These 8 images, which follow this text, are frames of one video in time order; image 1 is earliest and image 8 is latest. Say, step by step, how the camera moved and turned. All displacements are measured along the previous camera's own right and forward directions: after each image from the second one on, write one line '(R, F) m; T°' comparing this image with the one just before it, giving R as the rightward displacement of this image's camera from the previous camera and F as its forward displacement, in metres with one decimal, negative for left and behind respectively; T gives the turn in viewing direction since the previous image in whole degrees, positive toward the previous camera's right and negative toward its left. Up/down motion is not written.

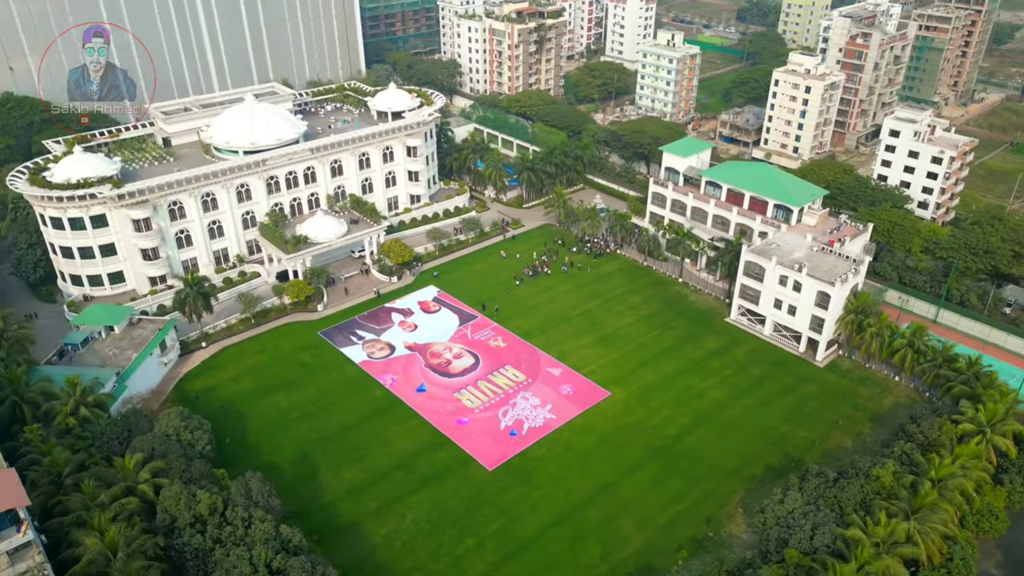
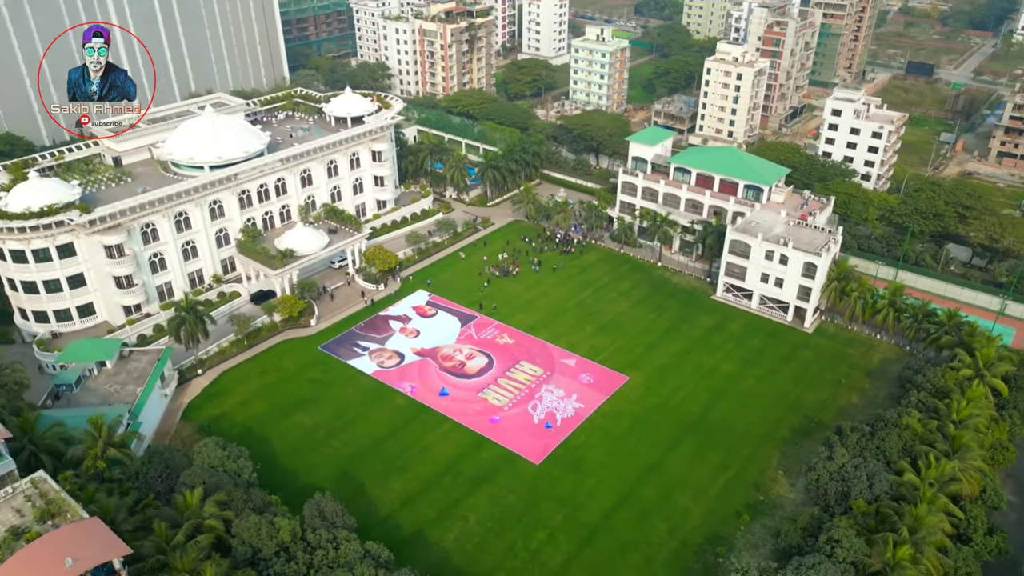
(-10.3, +0.3) m; +8°
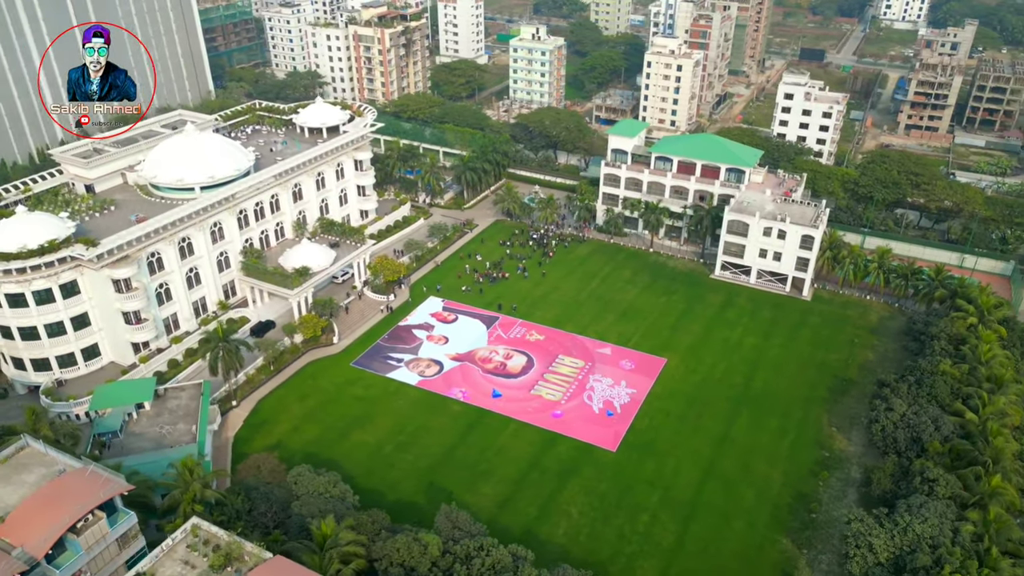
(-13.7, +0.5) m; +9°
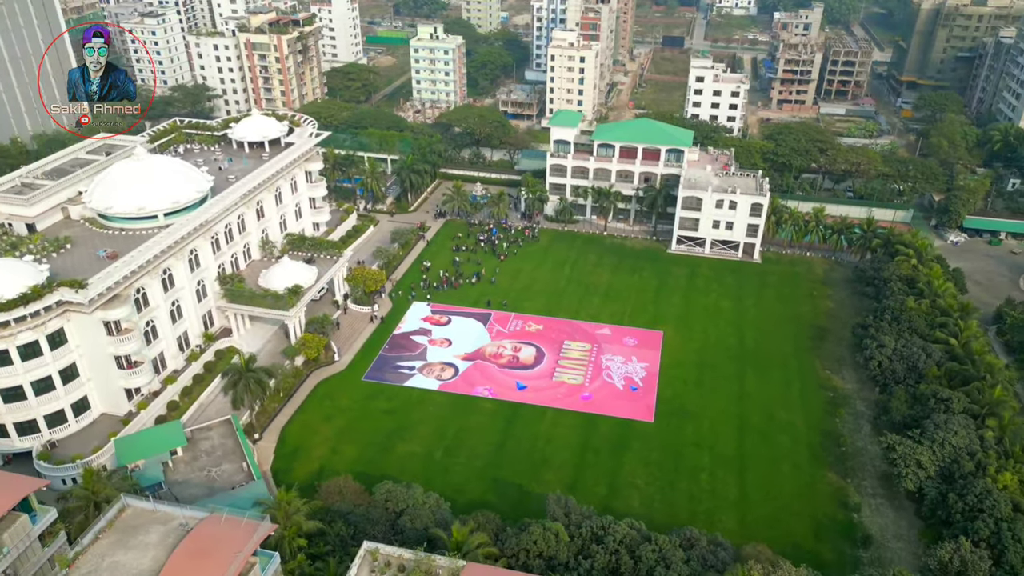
(-14.1, +0.5) m; +12°
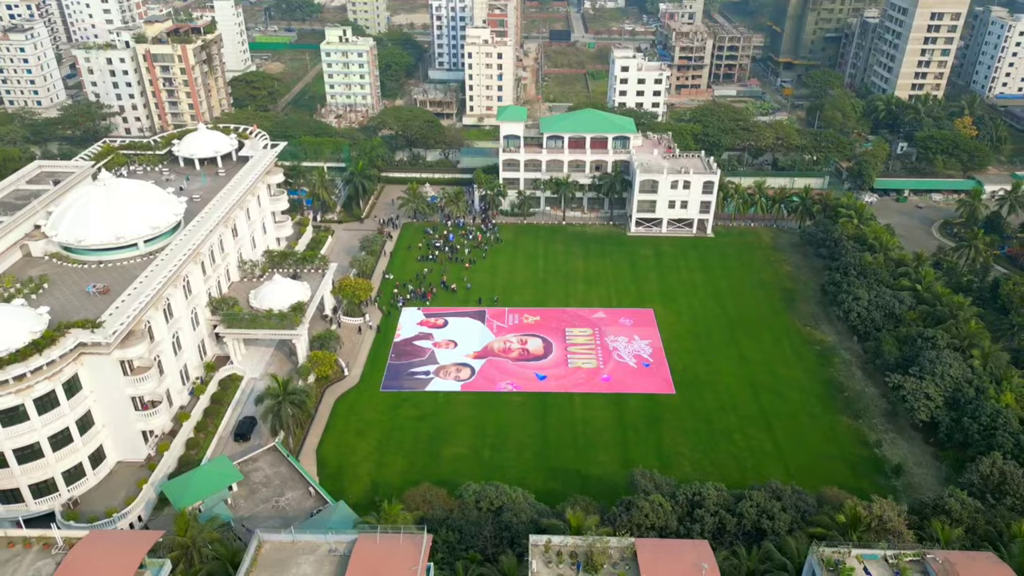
(-12.6, +0.3) m; +10°
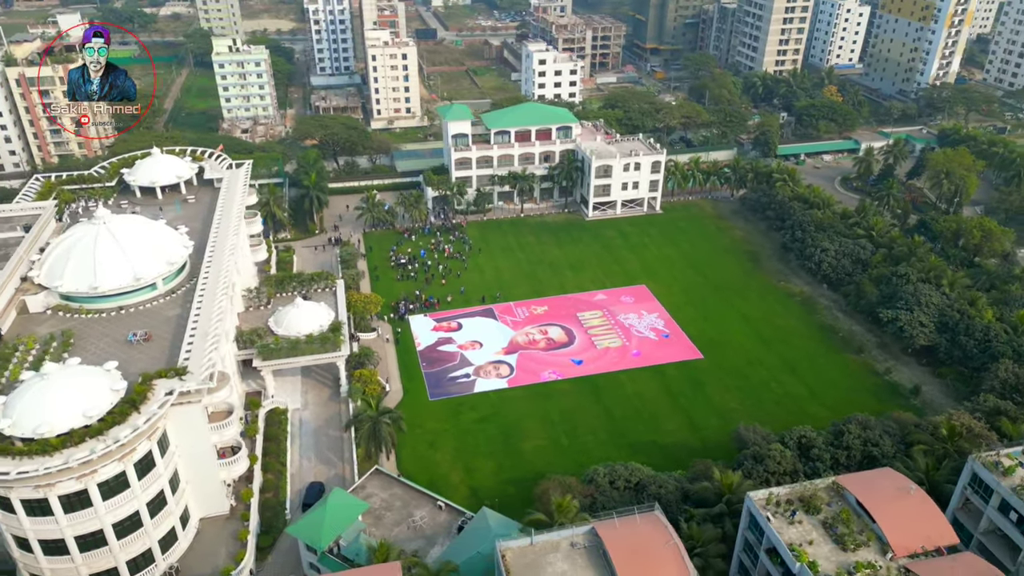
(-17.5, +1.0) m; +13°
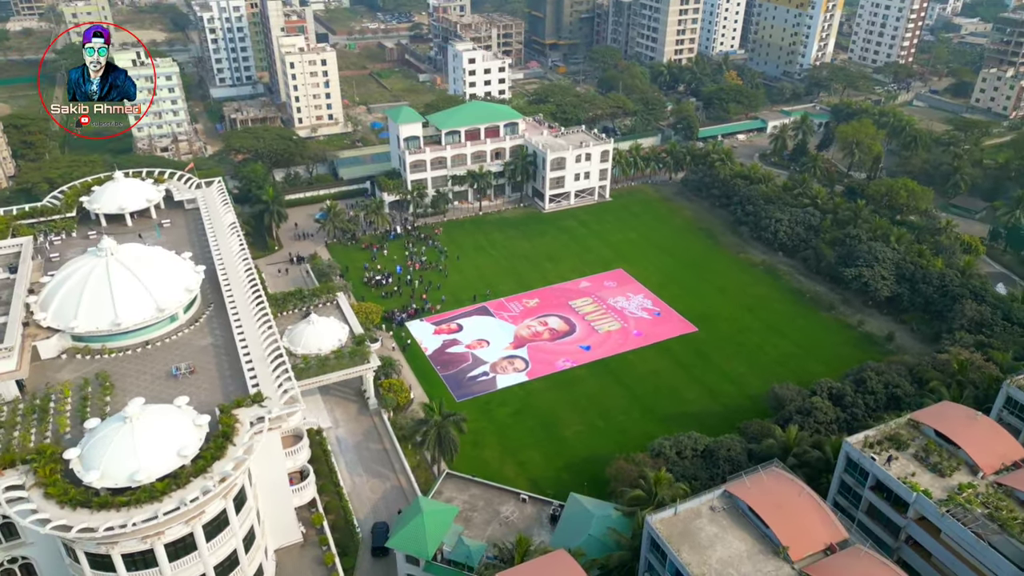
(-12.1, +0.1) m; +10°
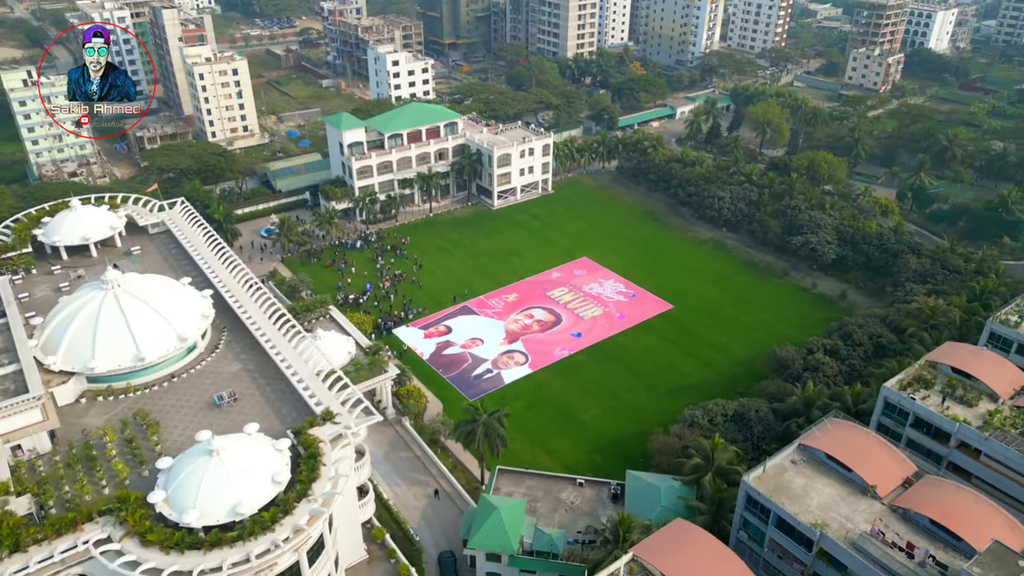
(-10.6, 0.0) m; +10°
